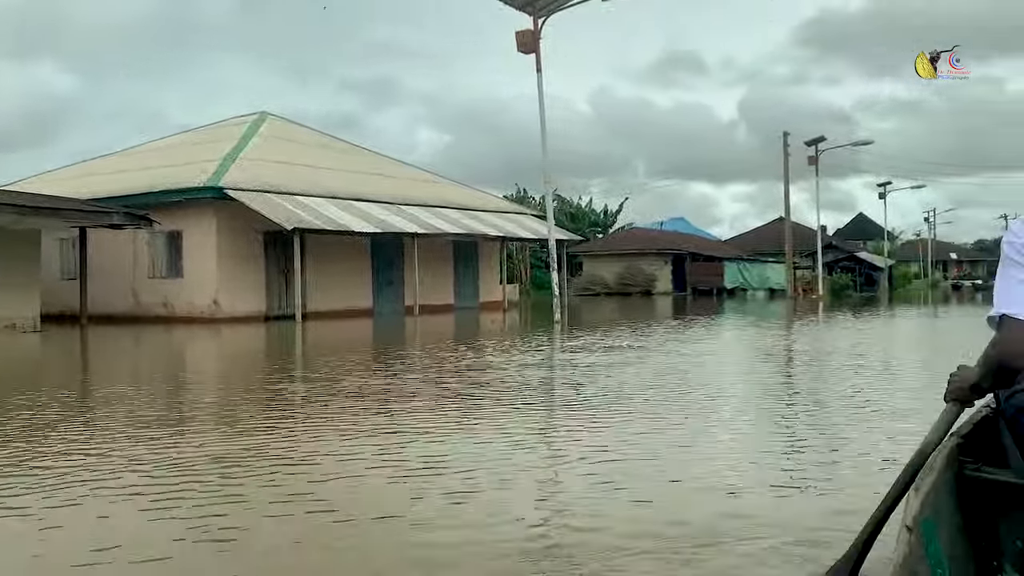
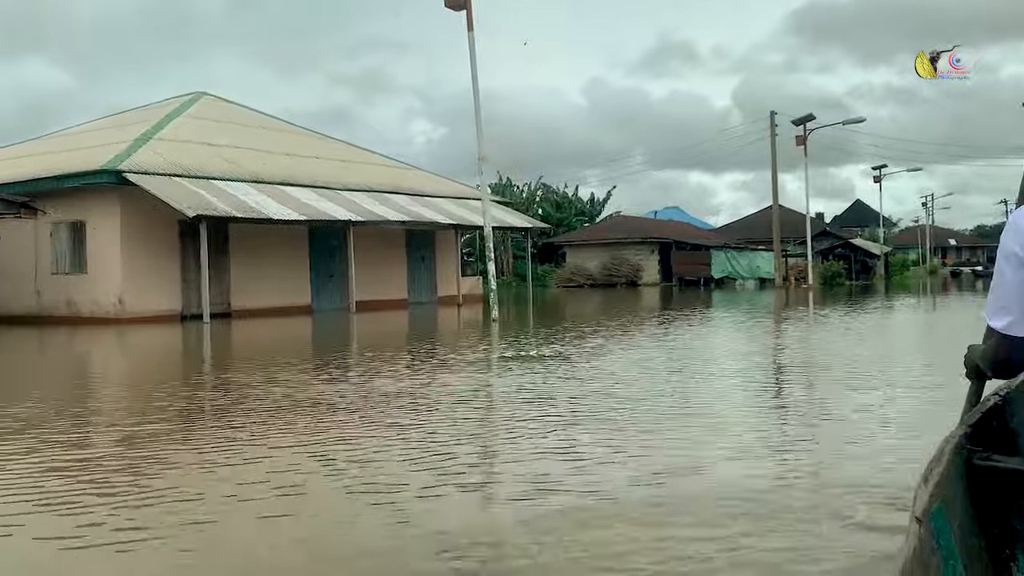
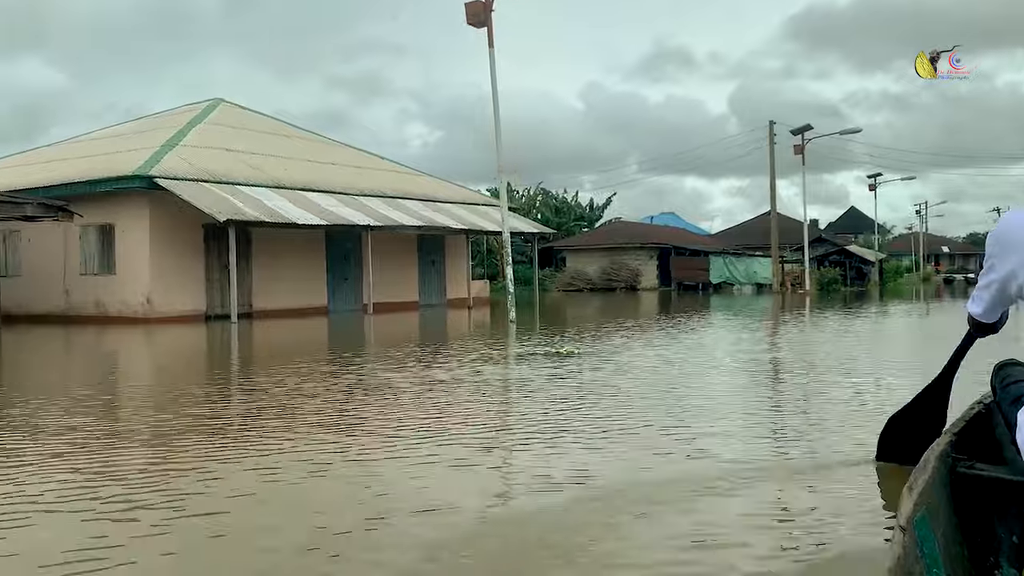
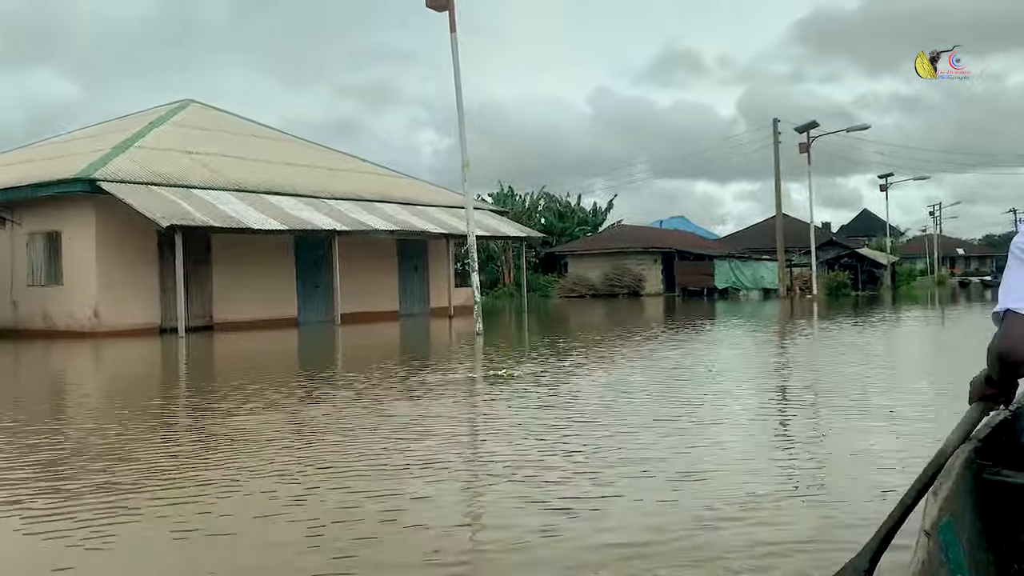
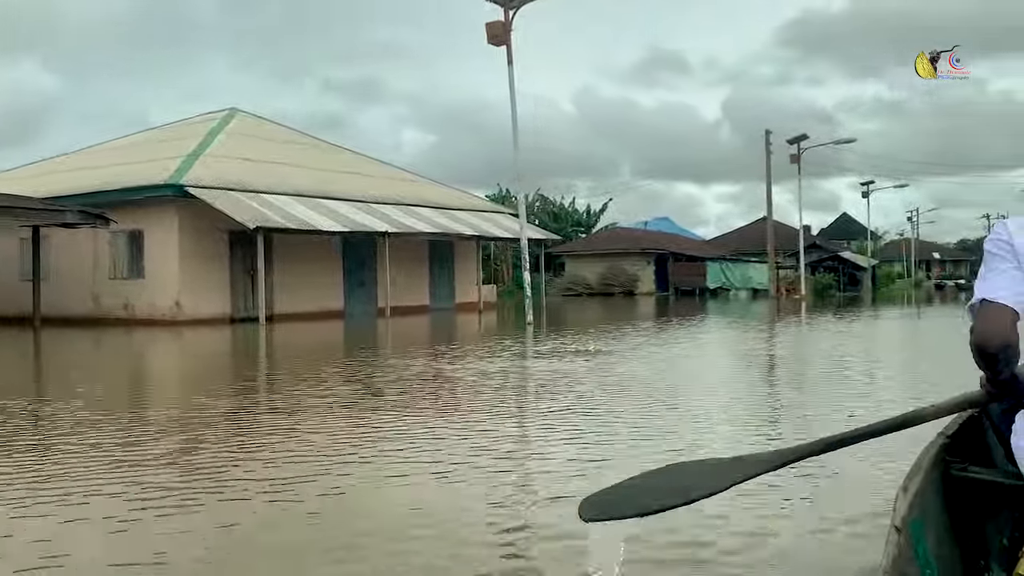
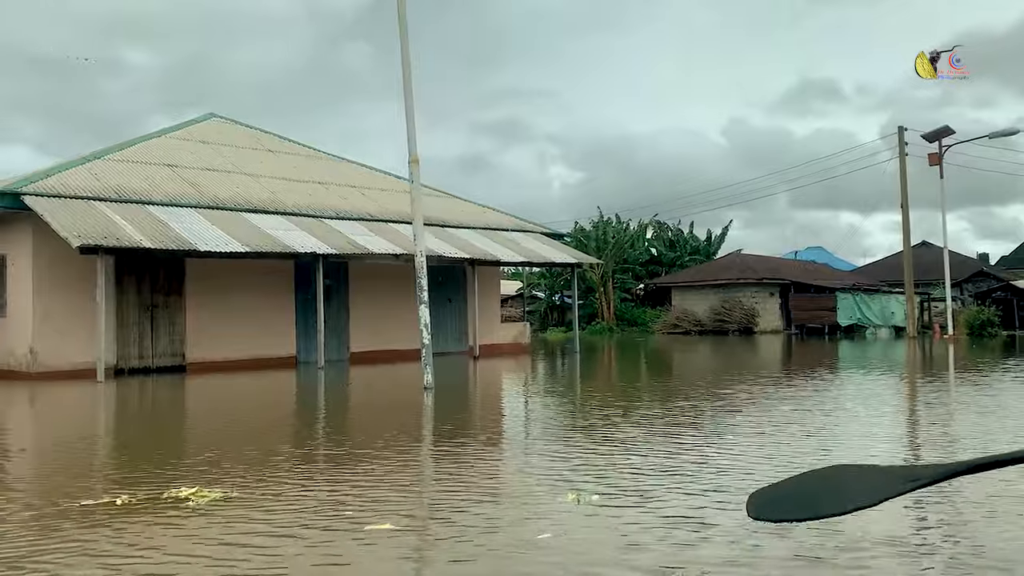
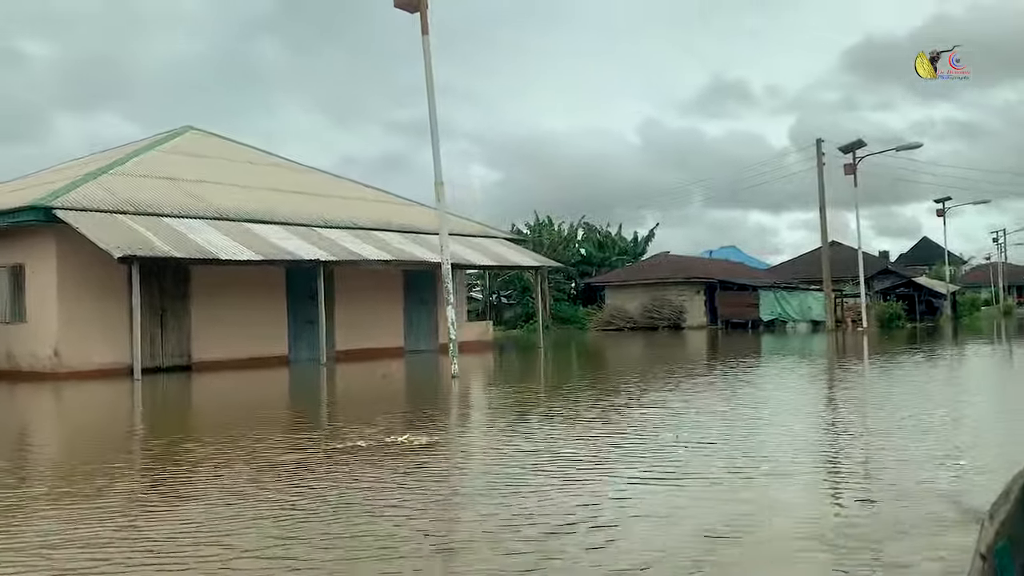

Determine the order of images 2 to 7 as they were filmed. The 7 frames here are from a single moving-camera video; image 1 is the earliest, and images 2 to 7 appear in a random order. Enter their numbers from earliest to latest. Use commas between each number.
5, 3, 2, 4, 7, 6
